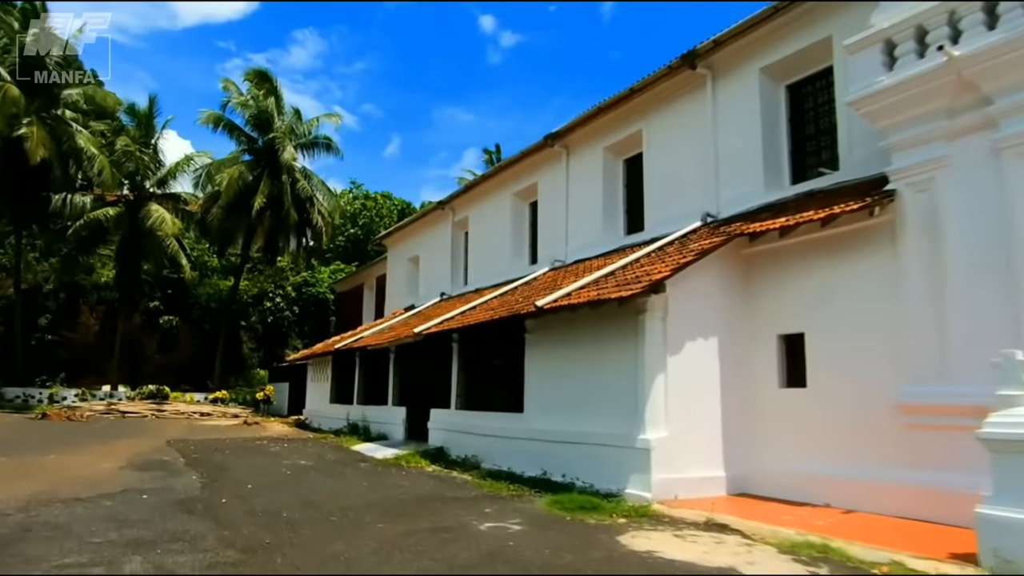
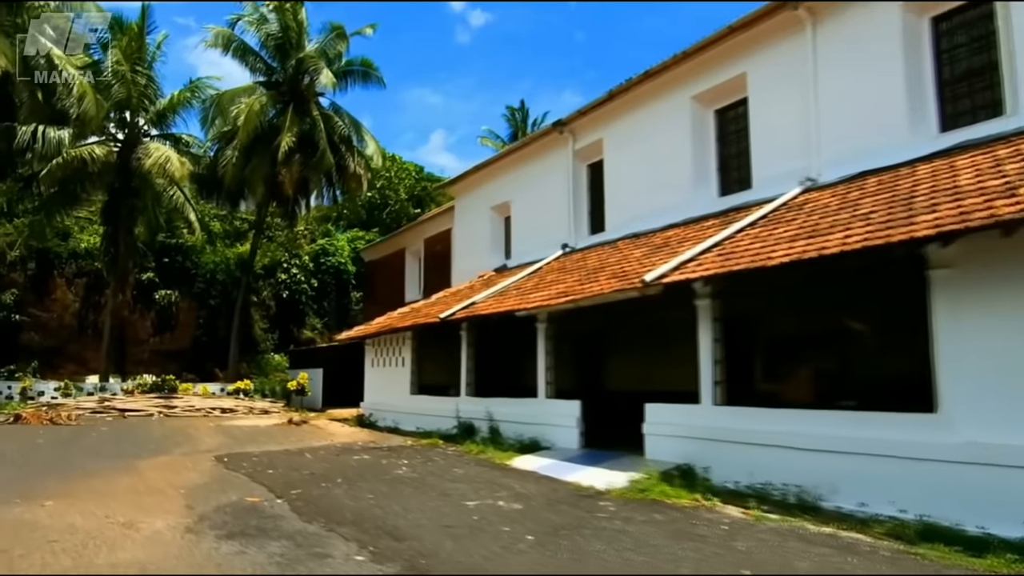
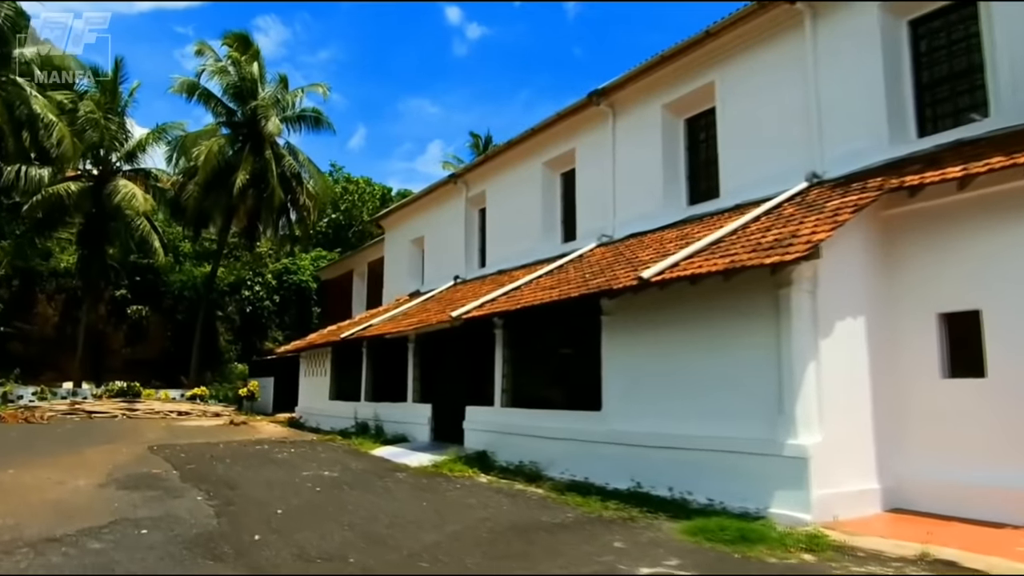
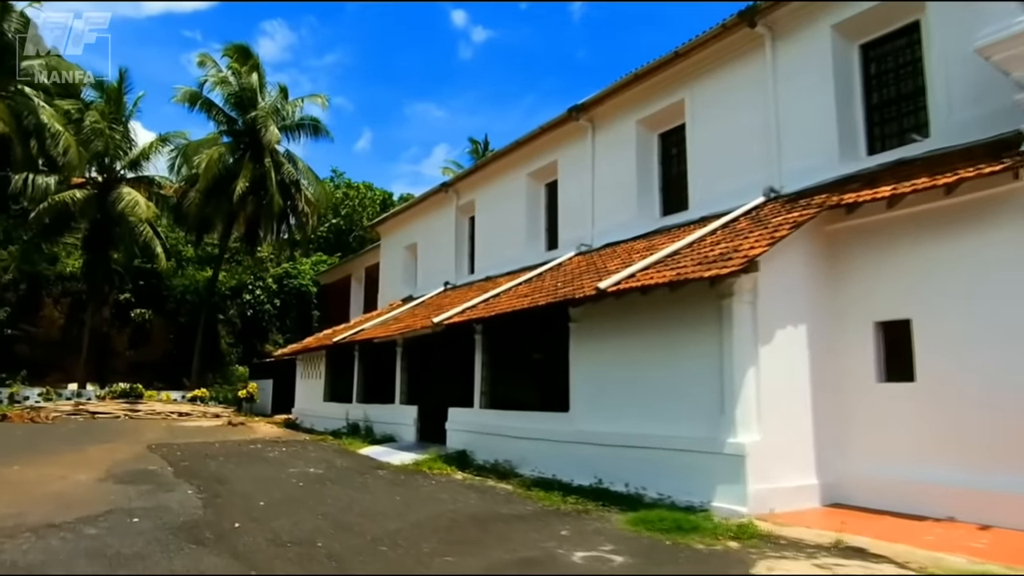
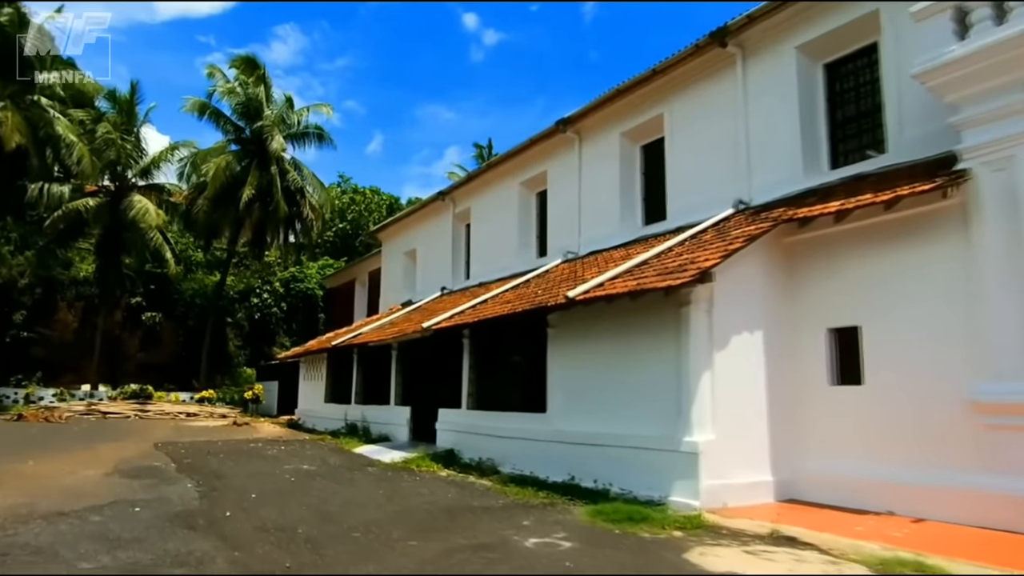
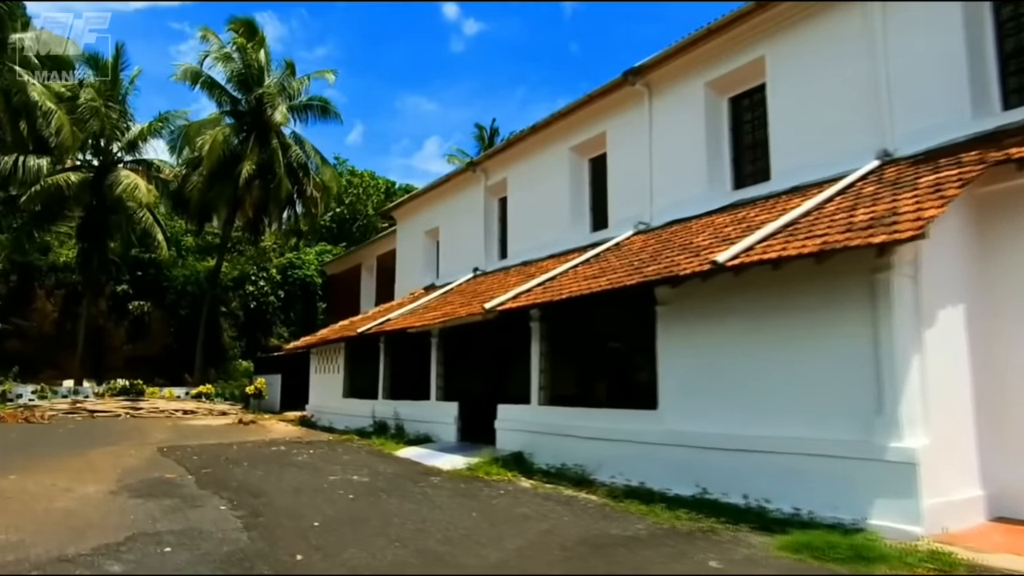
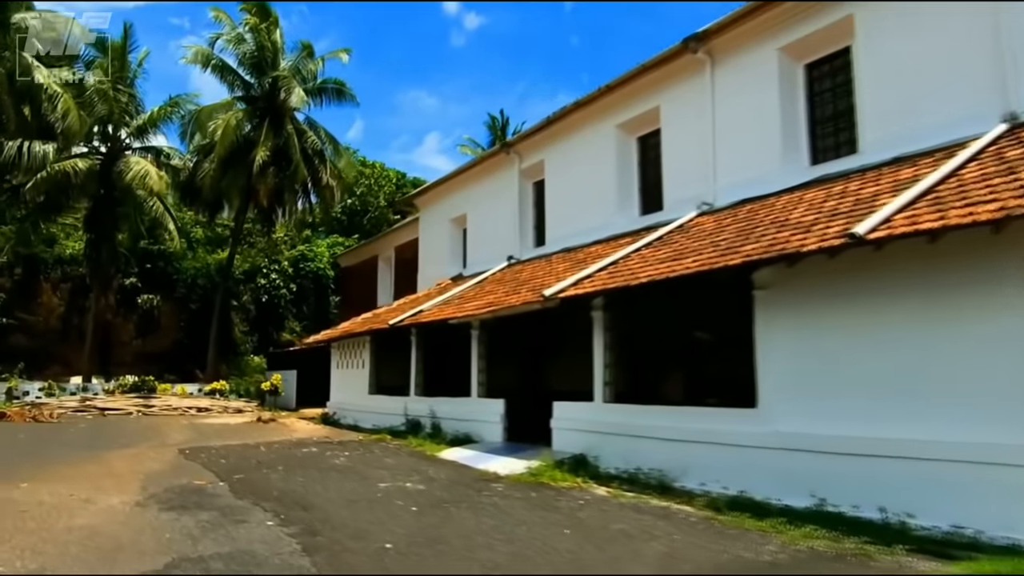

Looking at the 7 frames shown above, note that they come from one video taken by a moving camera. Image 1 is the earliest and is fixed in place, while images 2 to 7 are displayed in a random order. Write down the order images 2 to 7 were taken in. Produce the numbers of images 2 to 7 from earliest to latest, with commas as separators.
5, 4, 3, 6, 7, 2
